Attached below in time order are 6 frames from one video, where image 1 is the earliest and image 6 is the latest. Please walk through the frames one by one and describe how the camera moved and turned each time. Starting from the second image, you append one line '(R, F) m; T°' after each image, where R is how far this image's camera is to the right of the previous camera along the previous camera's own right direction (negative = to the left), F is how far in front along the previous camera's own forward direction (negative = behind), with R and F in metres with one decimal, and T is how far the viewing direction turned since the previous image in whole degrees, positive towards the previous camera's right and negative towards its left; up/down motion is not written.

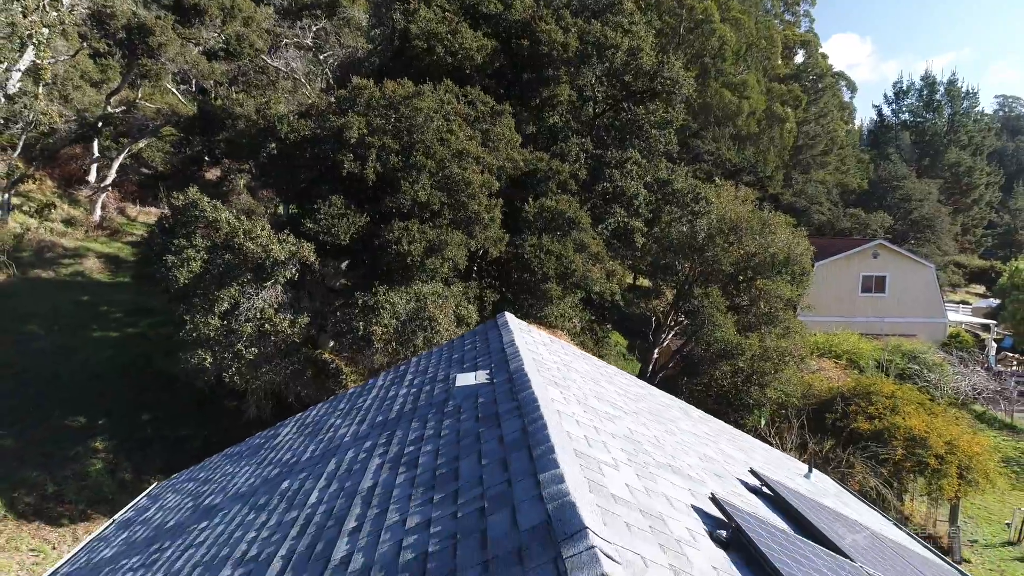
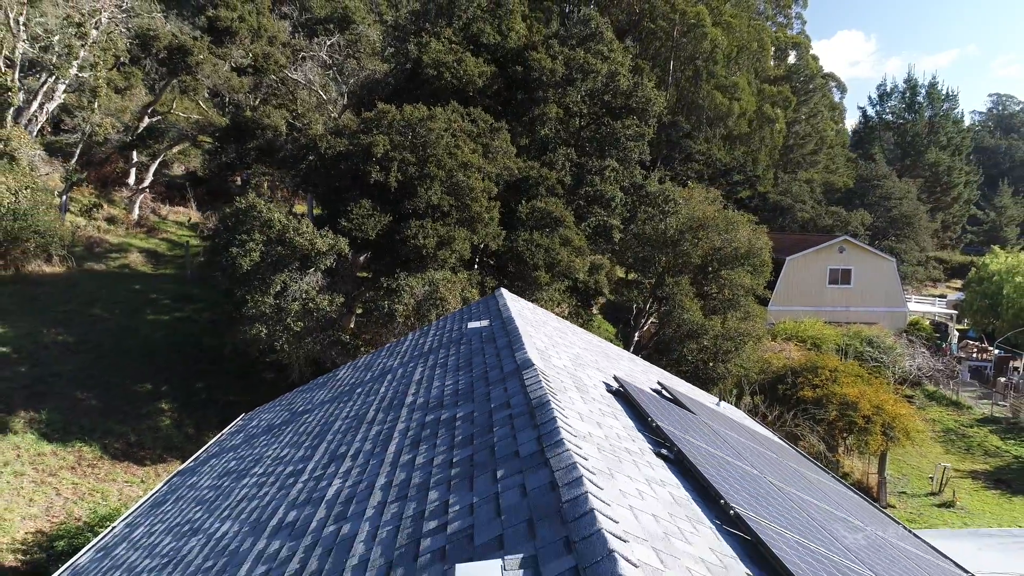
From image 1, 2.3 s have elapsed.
(+0.1, -2.3) m; 0°
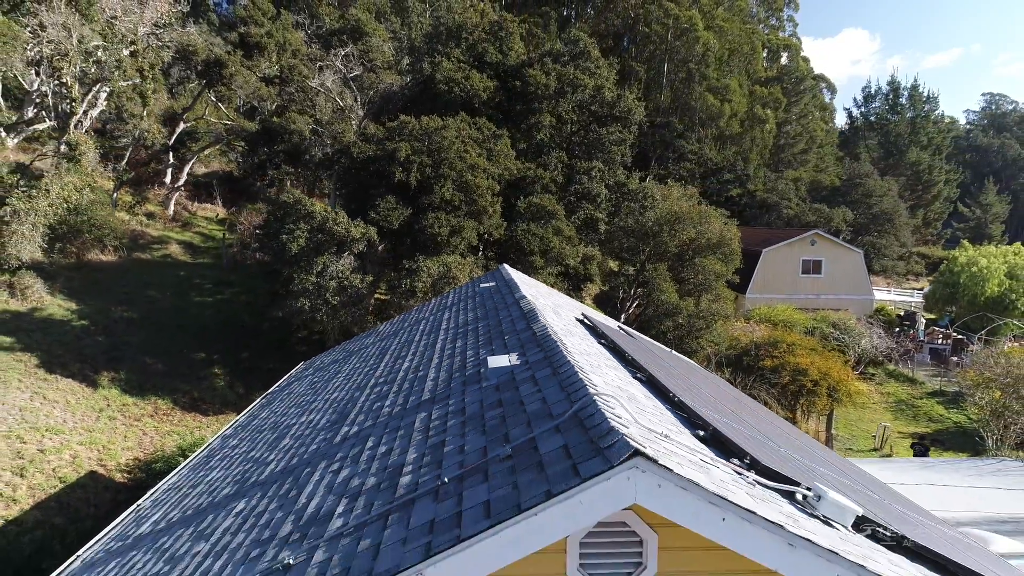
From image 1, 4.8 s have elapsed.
(0.0, -2.5) m; 0°
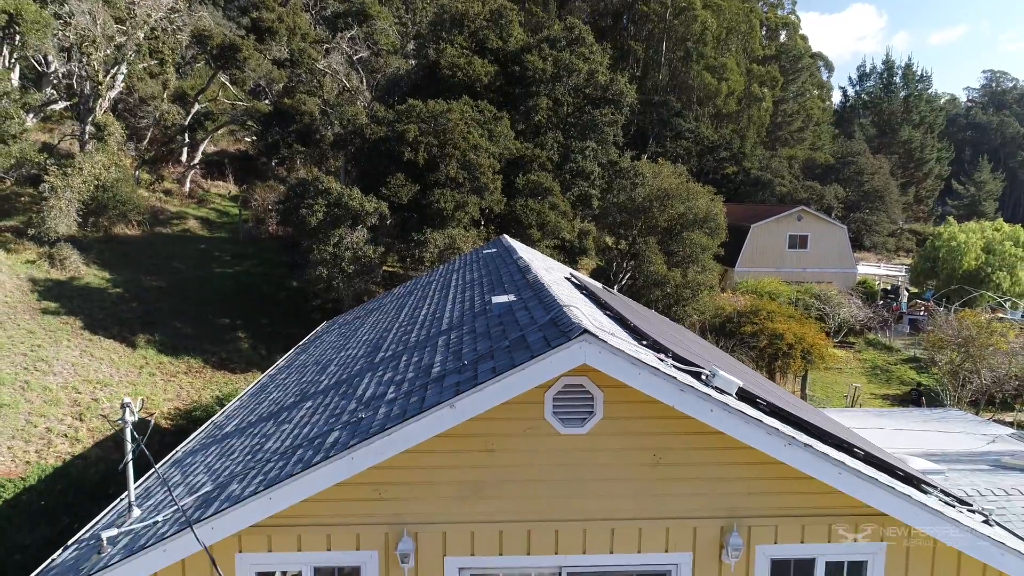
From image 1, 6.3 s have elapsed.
(0.0, -1.4) m; 0°
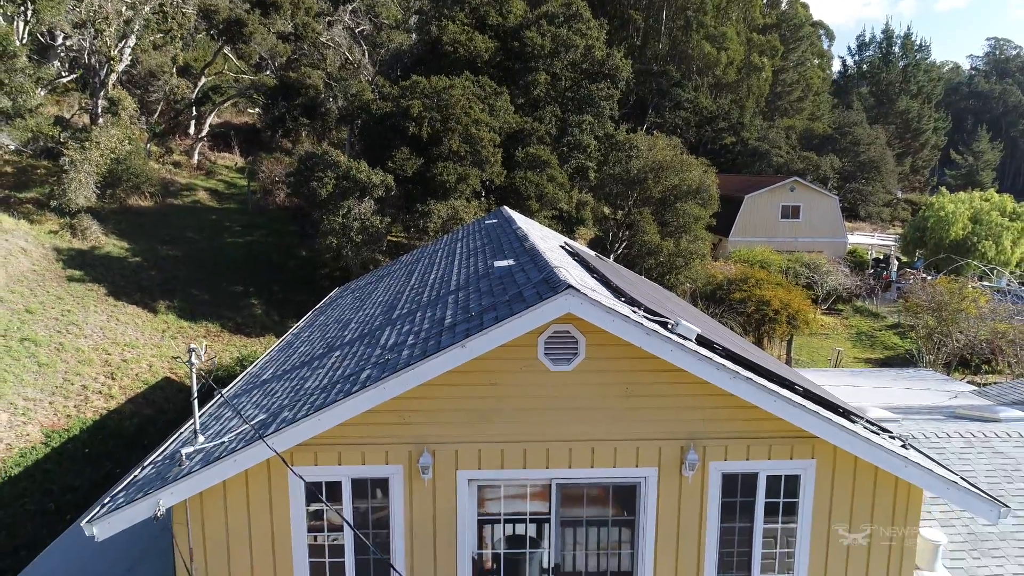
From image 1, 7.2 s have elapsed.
(0.0, -0.9) m; 0°
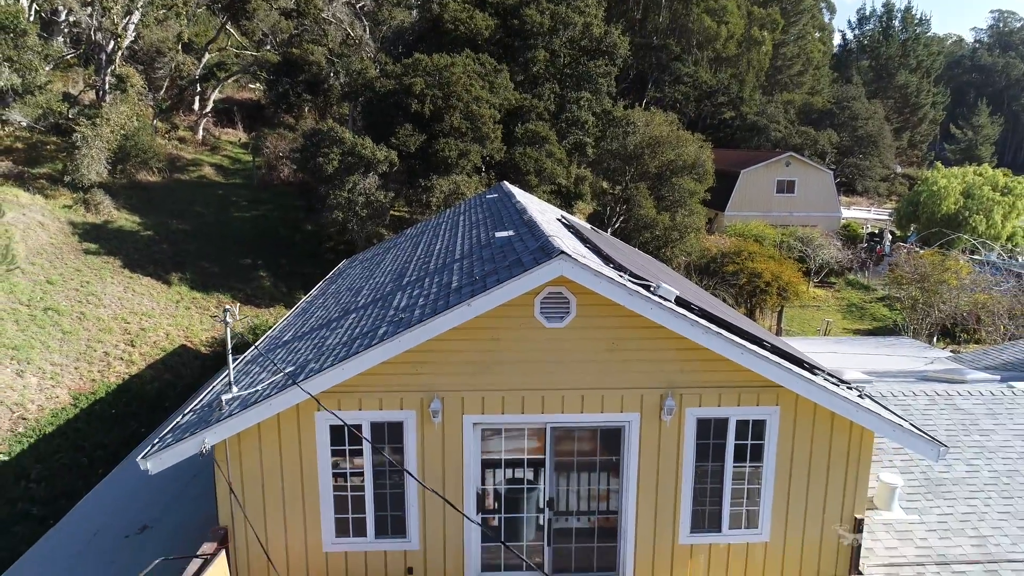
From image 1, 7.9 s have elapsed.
(0.0, -0.7) m; 0°
